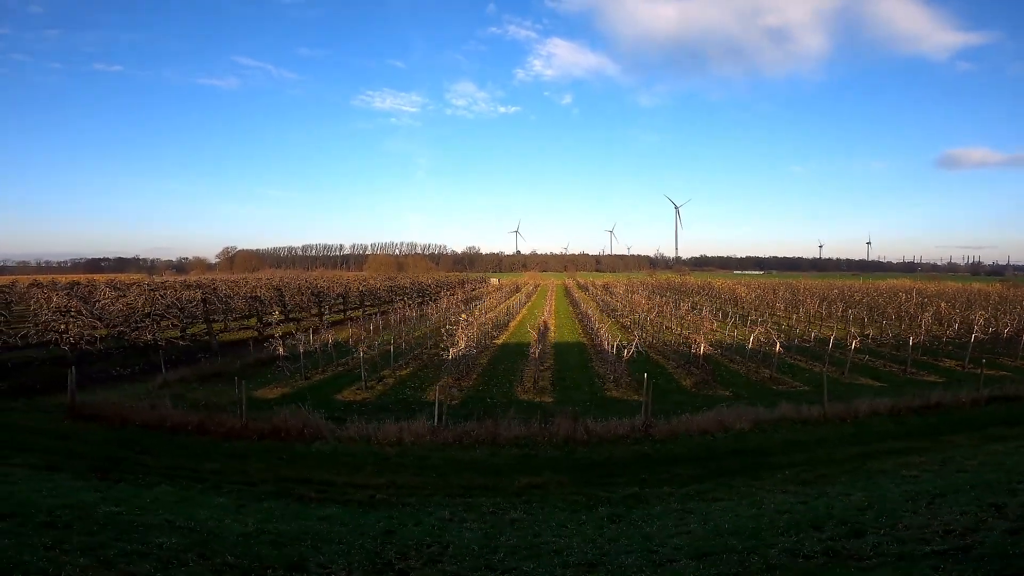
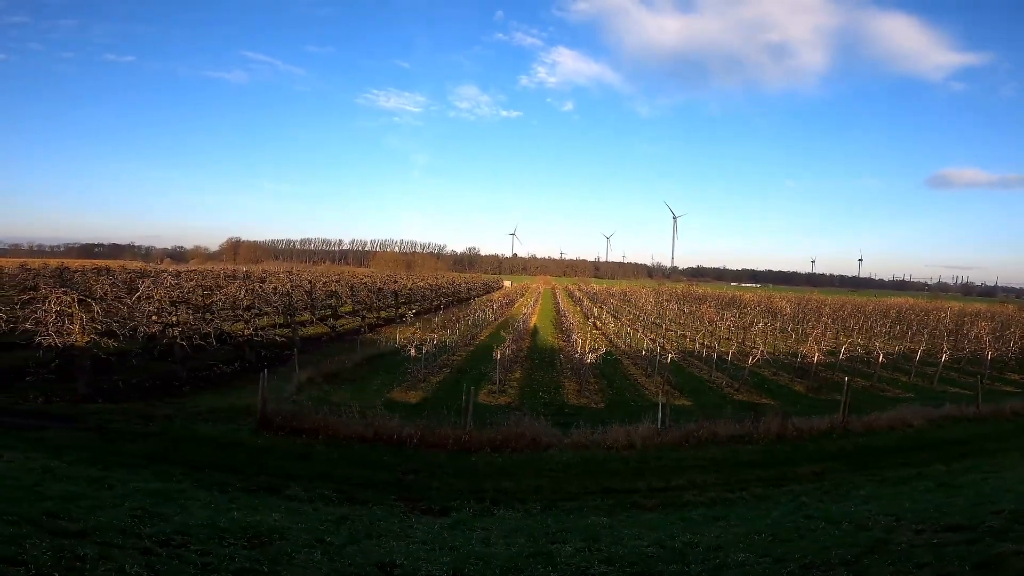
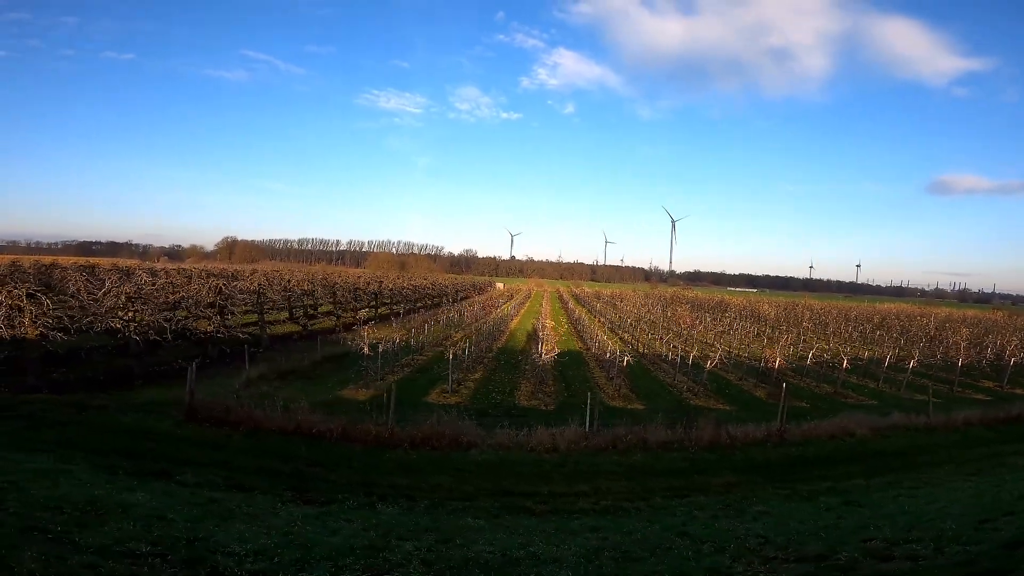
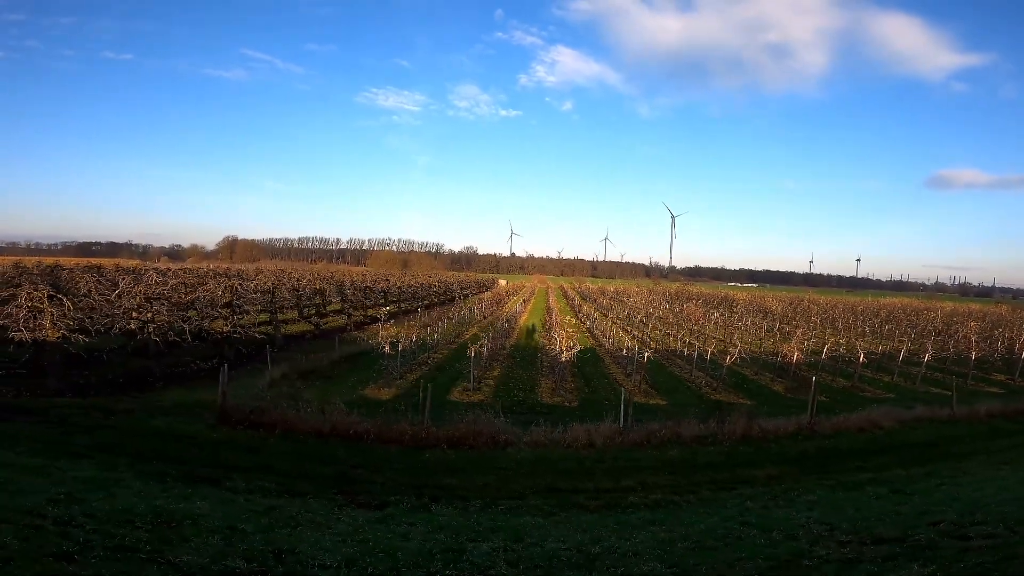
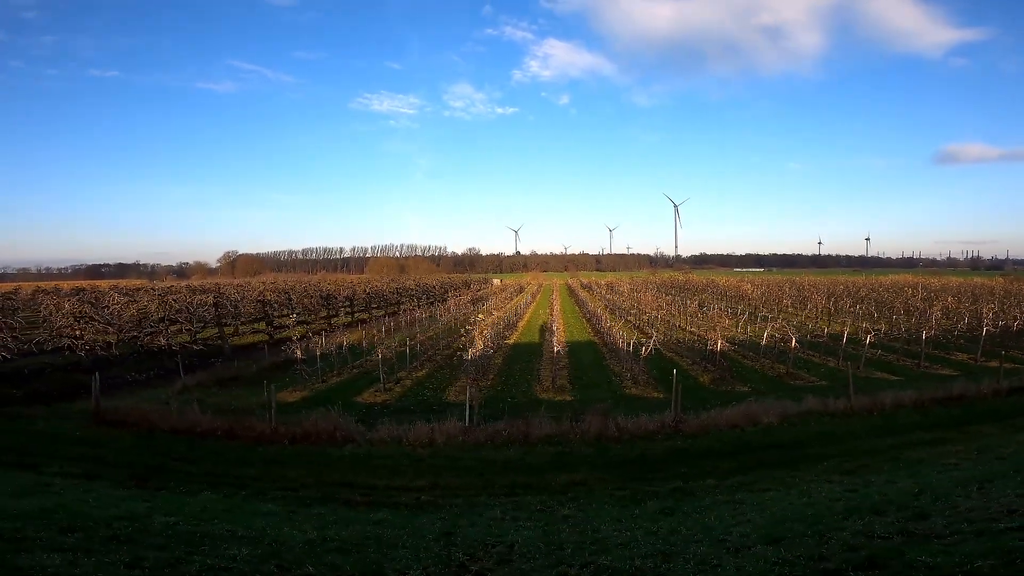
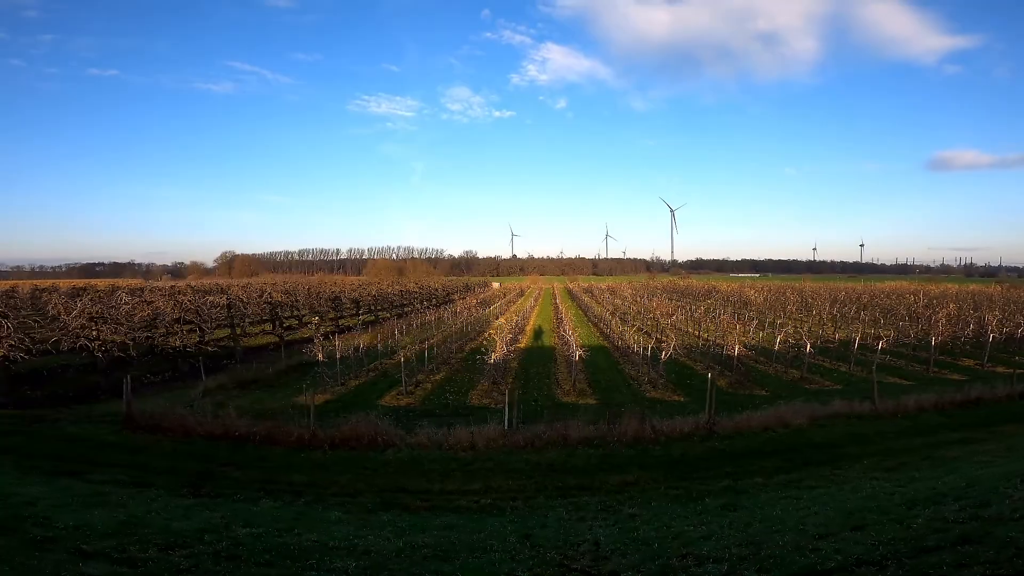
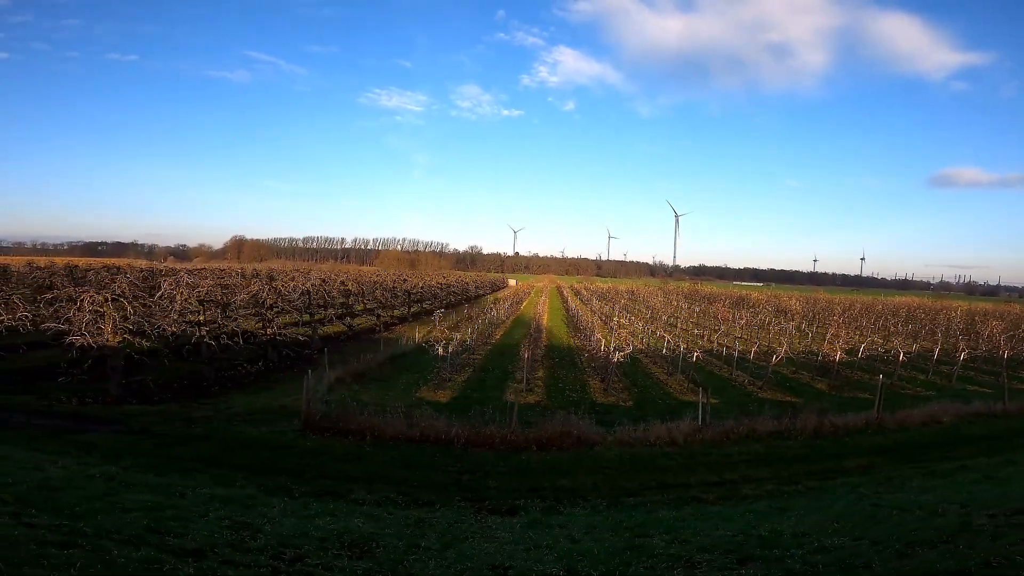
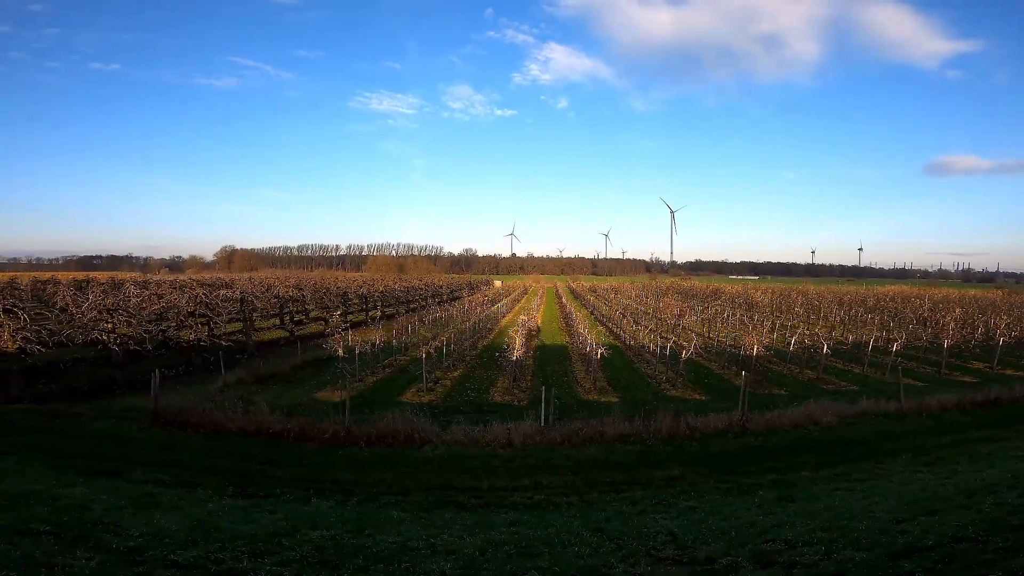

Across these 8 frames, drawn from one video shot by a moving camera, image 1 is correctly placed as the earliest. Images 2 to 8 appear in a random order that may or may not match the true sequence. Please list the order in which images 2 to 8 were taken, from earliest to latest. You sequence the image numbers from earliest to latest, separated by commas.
5, 6, 8, 3, 4, 2, 7
